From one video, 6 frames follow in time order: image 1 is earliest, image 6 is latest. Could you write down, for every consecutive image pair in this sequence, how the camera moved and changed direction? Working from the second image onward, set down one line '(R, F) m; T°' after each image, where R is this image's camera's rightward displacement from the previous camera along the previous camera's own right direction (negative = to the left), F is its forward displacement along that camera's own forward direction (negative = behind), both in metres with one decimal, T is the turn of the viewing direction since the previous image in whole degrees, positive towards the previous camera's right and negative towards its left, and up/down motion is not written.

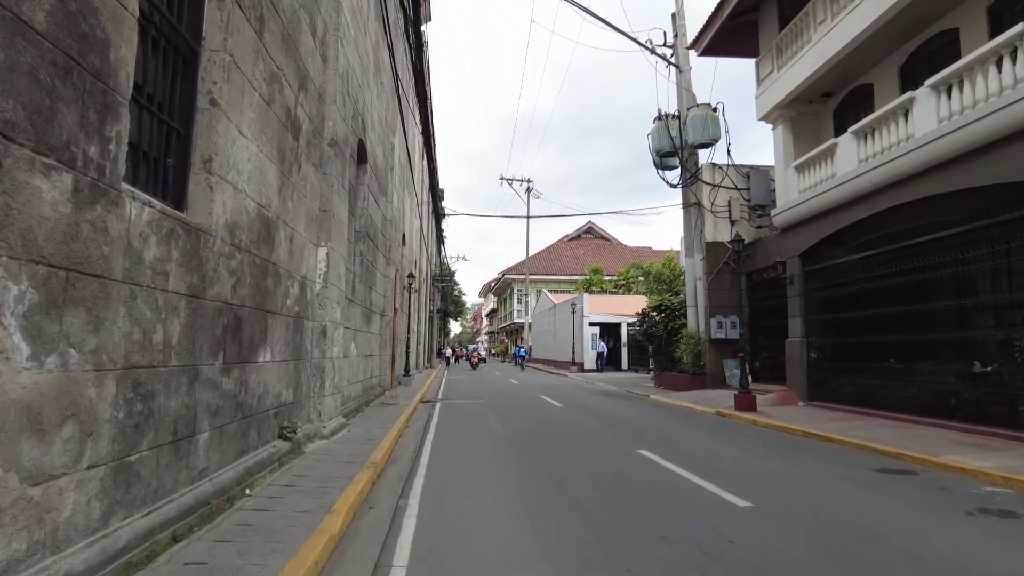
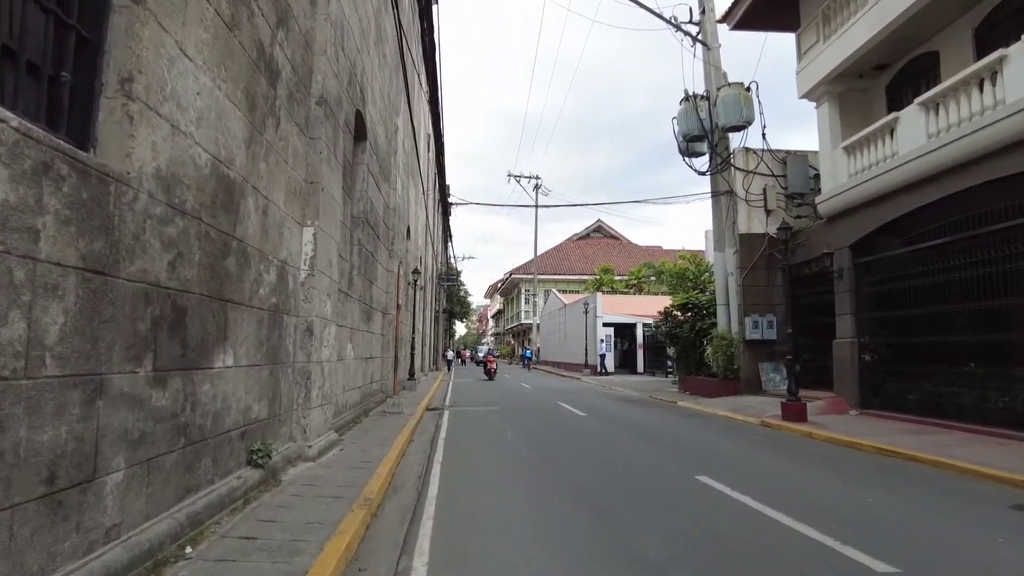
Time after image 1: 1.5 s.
(-0.3, +1.6) m; 0°
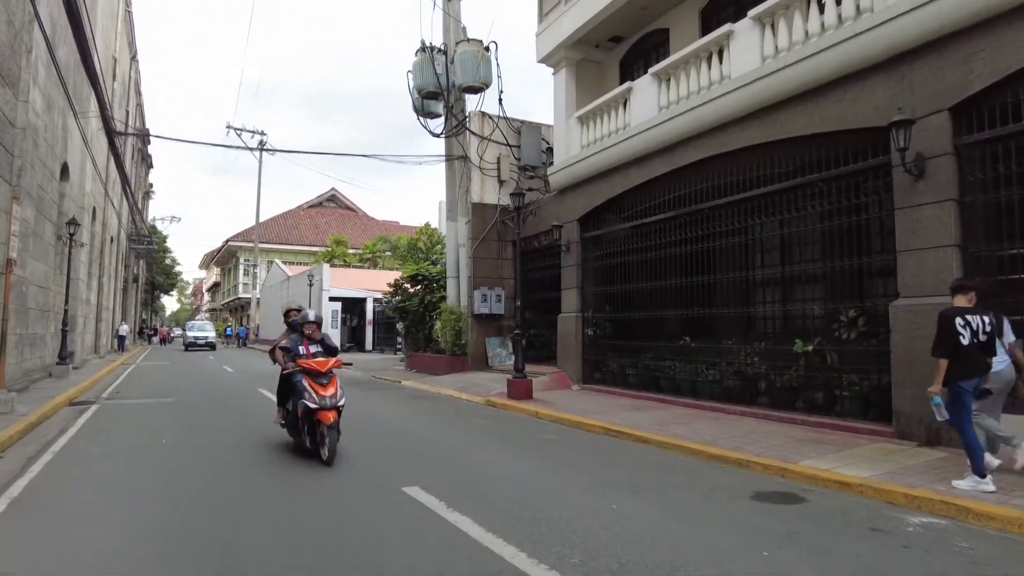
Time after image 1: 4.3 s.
(+0.7, +1.9) m; +23°
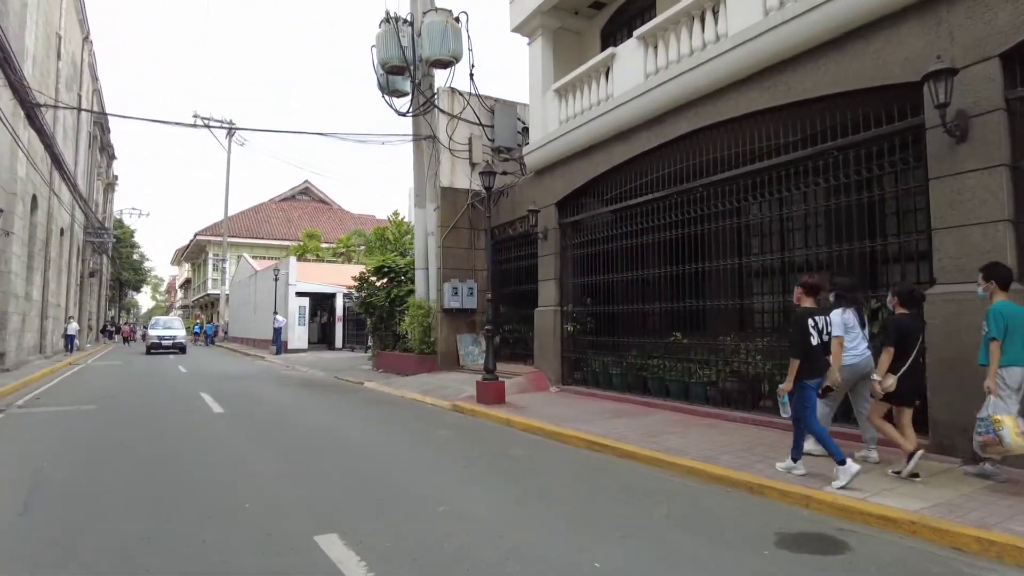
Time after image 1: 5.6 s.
(+0.2, +1.3) m; +2°
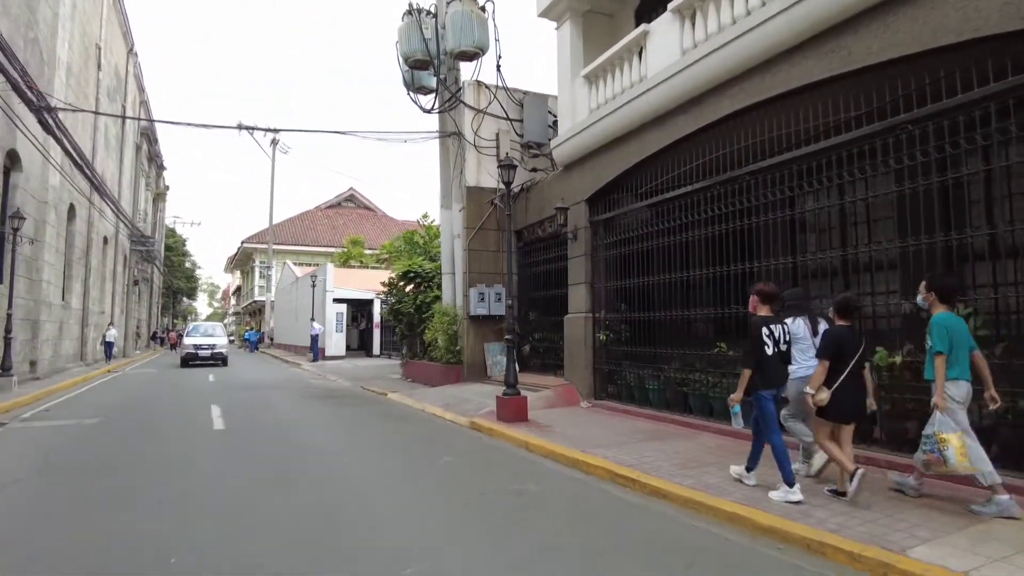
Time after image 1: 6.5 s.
(+0.4, +1.0) m; -4°
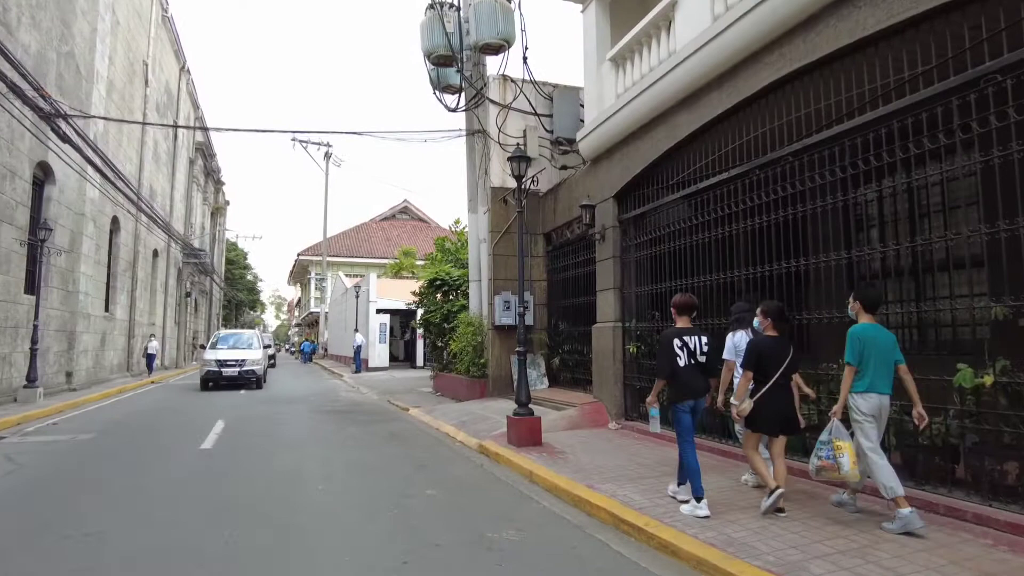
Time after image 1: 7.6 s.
(+0.6, +1.1) m; -5°
